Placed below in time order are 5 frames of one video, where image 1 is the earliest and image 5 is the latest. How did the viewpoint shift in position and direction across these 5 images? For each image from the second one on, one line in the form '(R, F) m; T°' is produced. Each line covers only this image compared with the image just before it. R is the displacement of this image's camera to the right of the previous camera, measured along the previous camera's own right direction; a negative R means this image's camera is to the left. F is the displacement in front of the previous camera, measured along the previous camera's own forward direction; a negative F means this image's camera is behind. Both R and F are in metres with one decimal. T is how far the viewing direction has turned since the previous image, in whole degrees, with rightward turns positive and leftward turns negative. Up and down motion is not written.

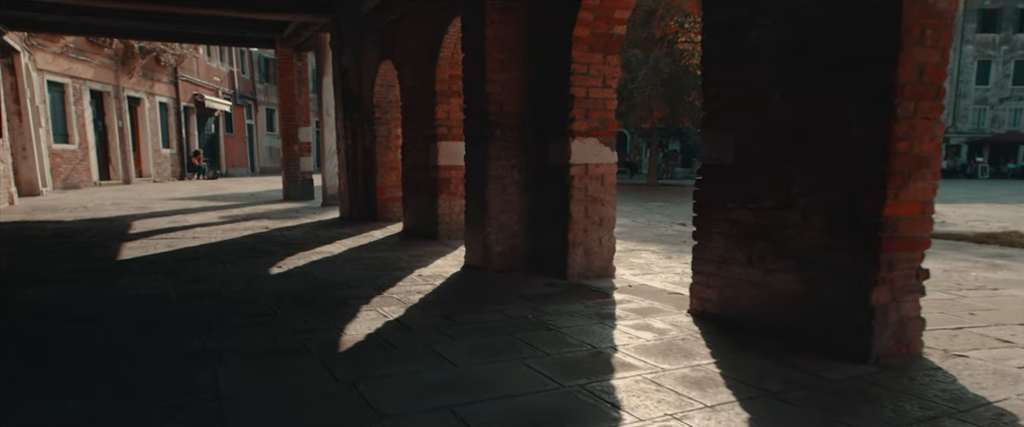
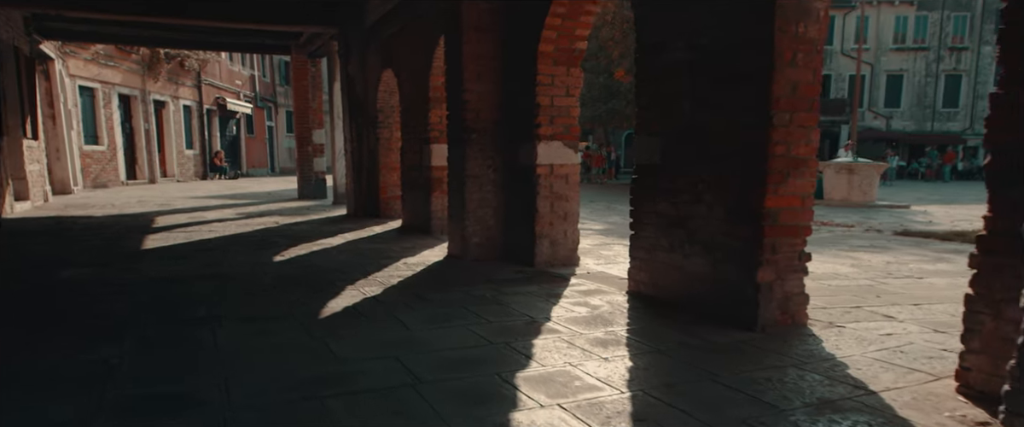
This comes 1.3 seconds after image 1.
(+0.4, -0.7) m; -2°
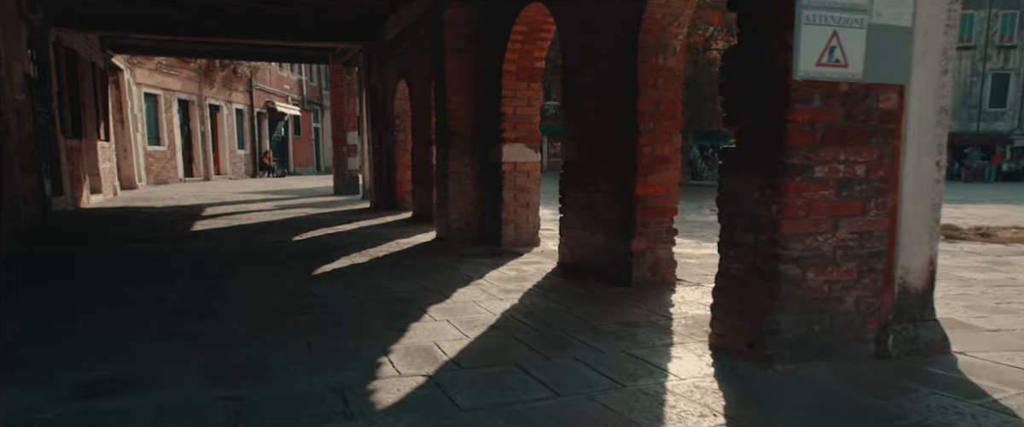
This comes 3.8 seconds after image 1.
(+0.8, -1.3) m; -4°
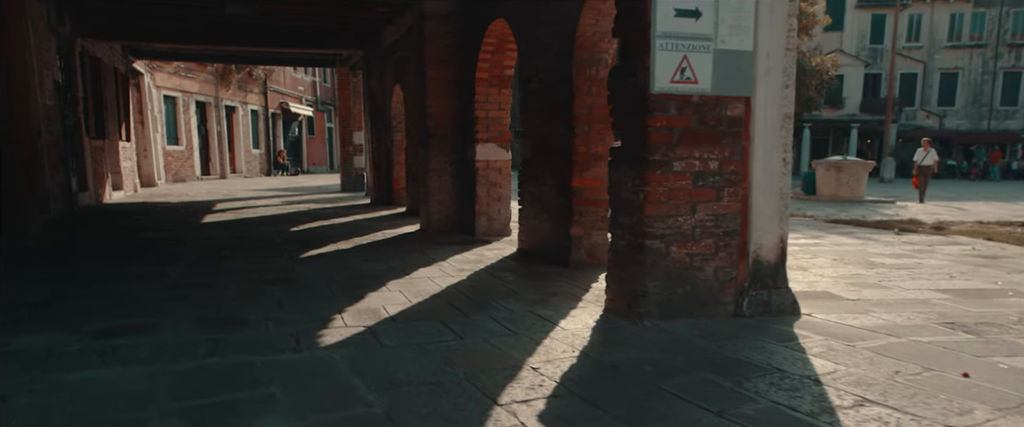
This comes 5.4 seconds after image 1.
(+0.5, -0.8) m; -1°
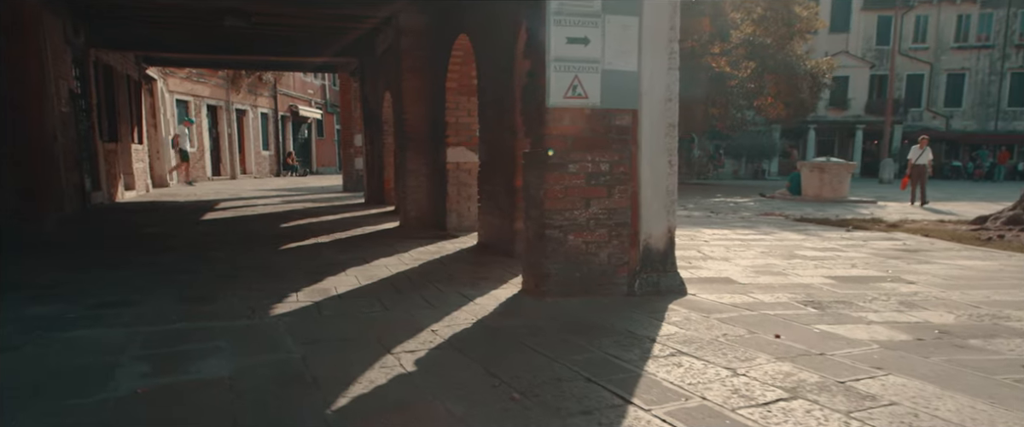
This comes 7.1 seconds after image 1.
(+0.6, -0.7) m; -1°
